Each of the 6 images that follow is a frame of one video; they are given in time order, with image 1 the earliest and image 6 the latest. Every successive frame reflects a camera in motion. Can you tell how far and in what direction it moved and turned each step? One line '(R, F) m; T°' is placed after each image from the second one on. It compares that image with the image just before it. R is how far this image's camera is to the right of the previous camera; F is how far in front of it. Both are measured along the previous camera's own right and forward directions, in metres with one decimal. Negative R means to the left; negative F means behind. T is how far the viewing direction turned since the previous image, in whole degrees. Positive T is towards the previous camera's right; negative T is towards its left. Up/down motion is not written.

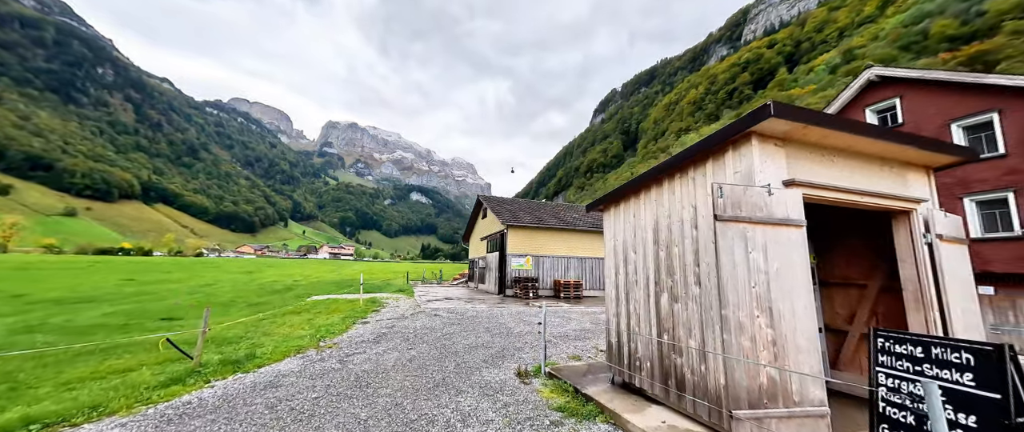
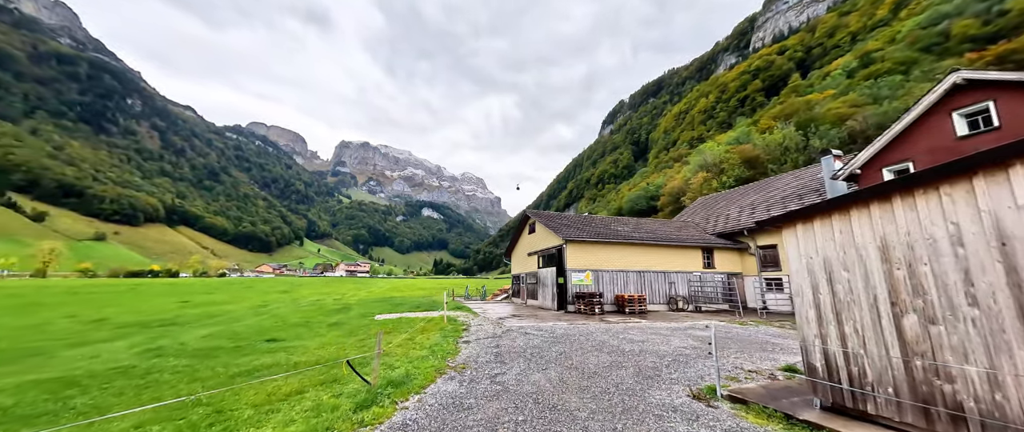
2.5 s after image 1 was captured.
(-2.3, -0.1) m; -3°
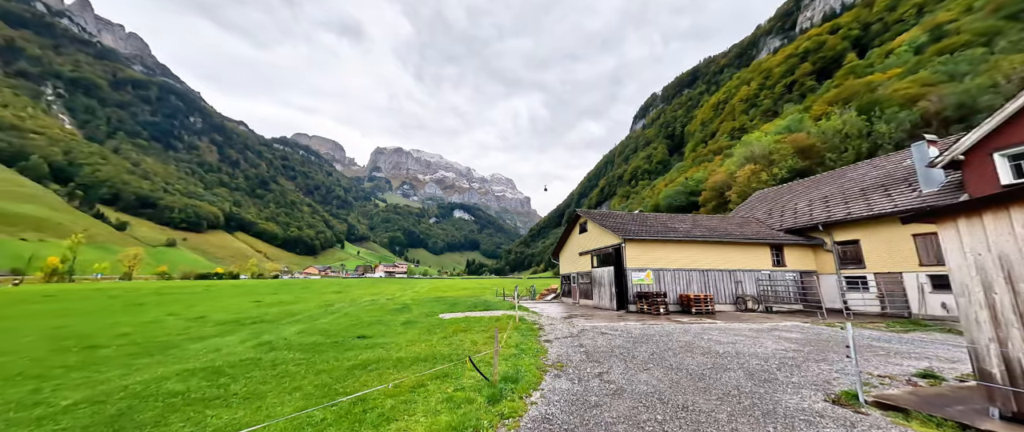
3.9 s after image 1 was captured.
(-1.3, -0.2) m; -6°
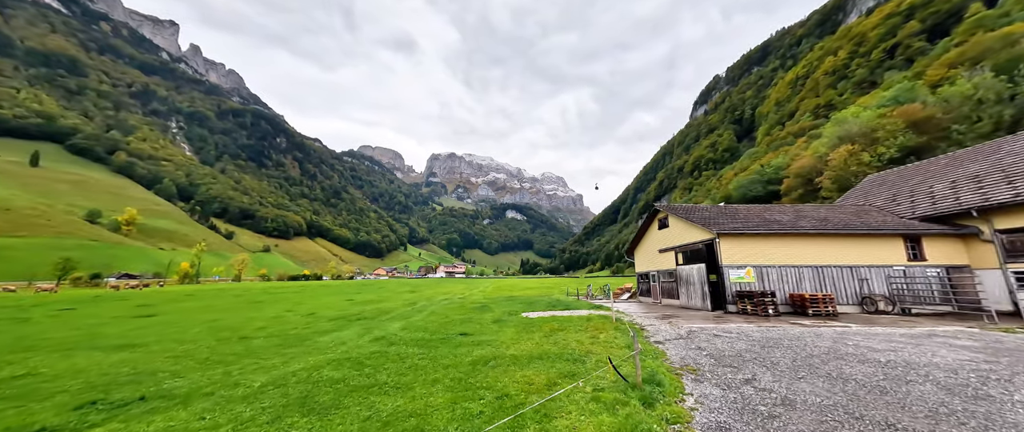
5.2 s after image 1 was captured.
(-1.3, 0.0) m; -10°
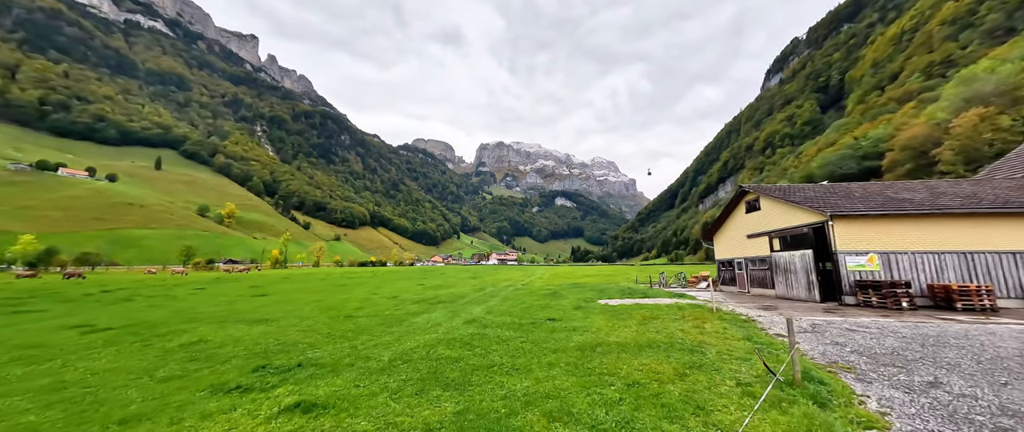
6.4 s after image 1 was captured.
(-1.2, +0.1) m; -9°
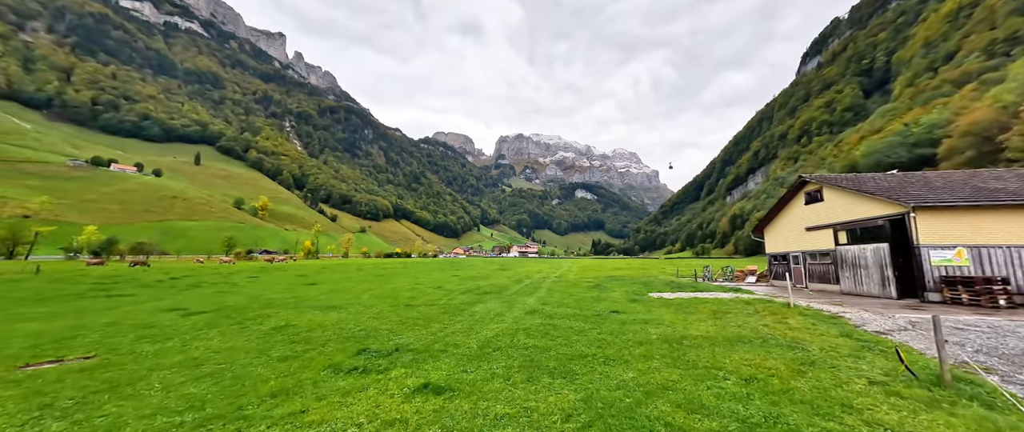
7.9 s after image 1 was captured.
(-1.4, 0.0) m; -4°
